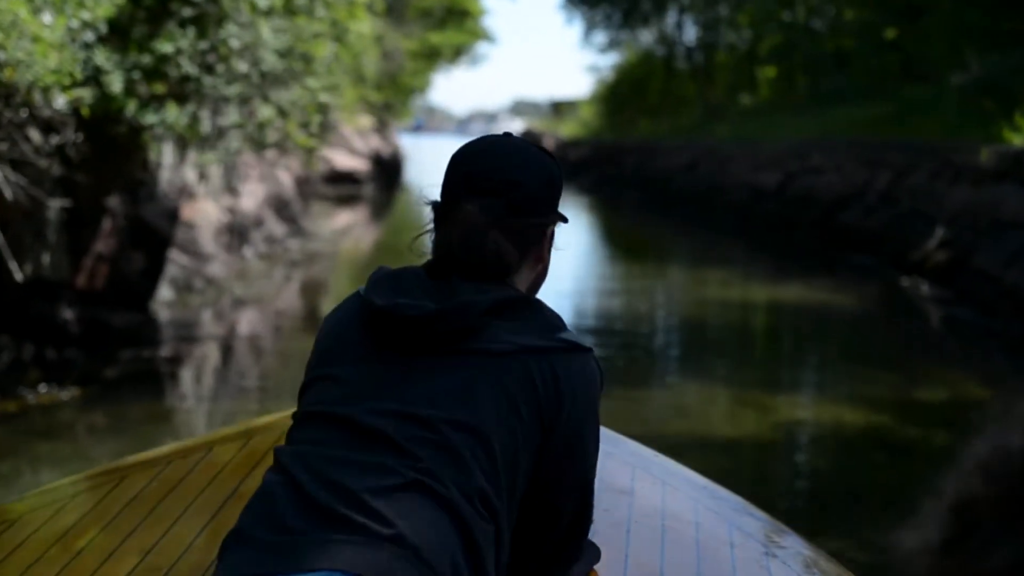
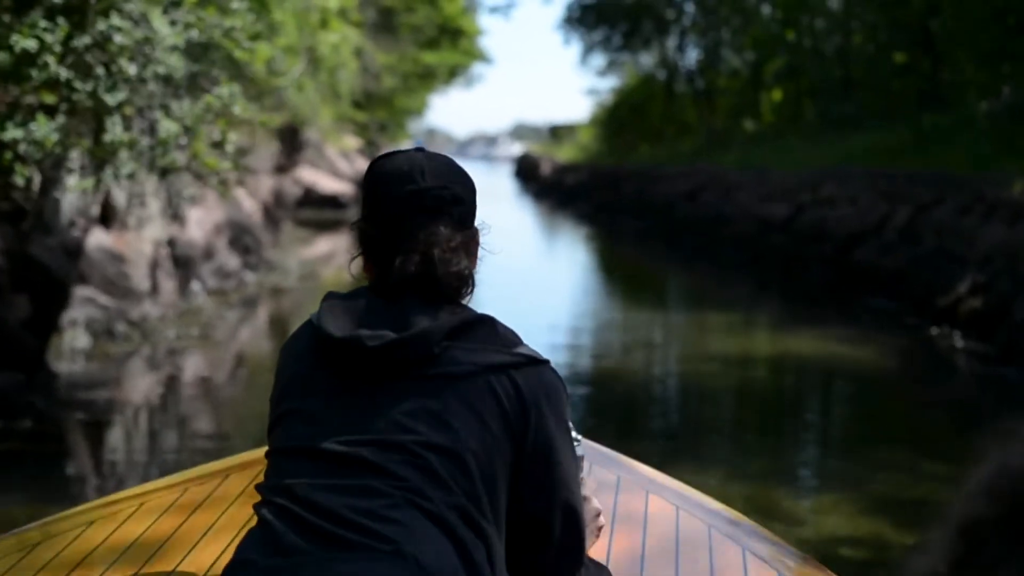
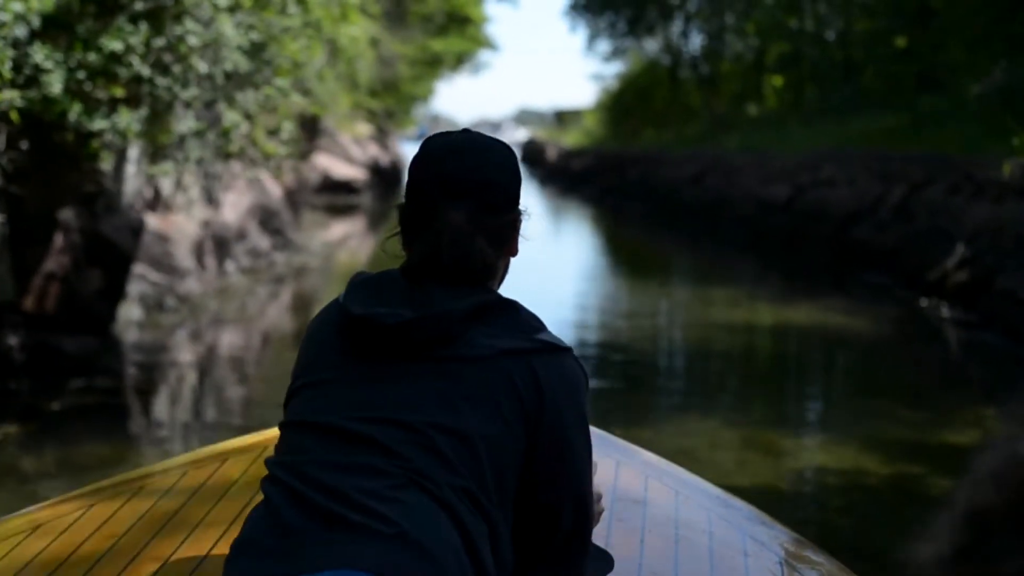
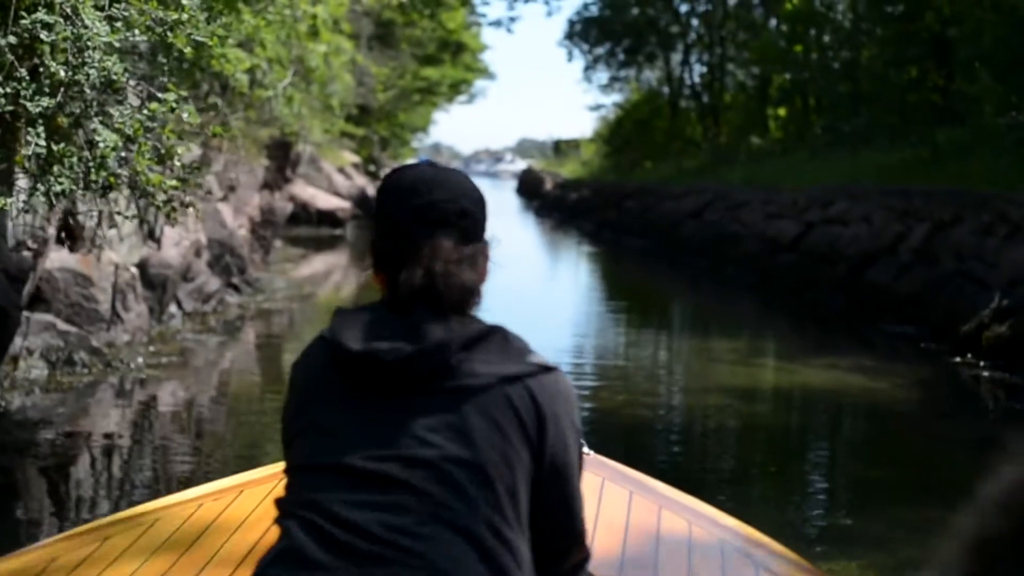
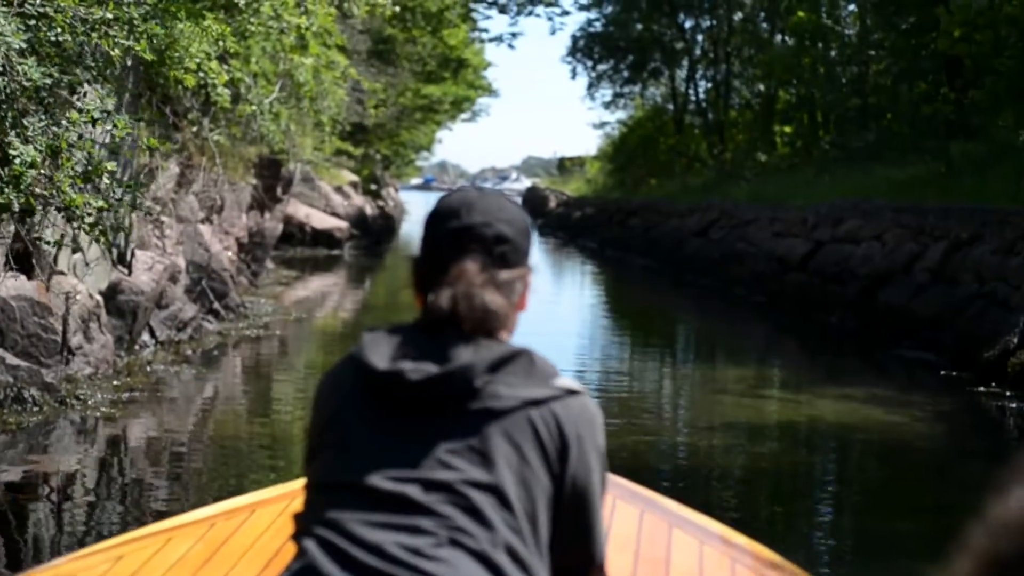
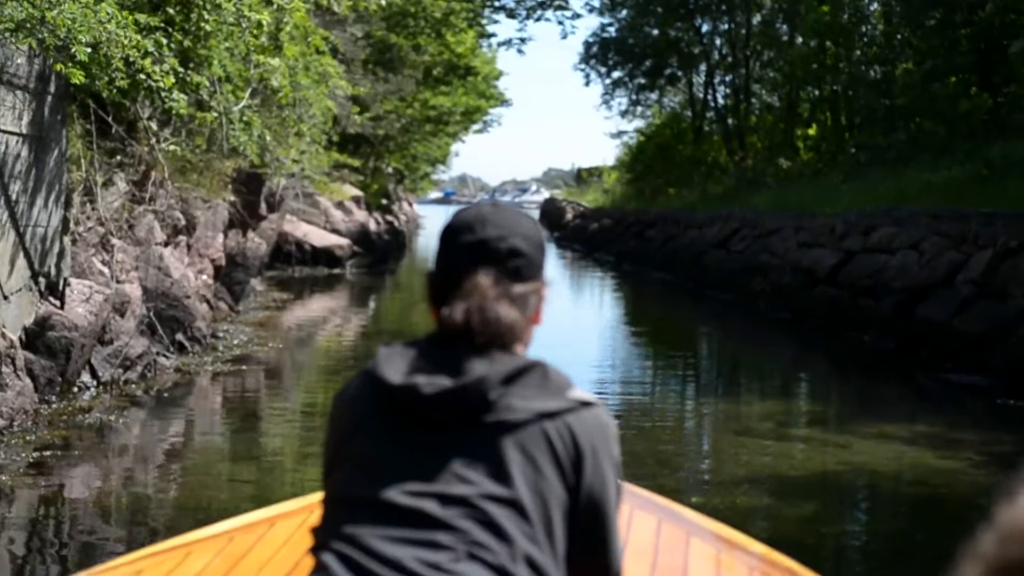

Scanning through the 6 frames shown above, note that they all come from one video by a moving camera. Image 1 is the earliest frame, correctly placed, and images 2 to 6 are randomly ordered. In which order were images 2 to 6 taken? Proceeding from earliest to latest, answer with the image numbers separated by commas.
3, 2, 4, 5, 6
